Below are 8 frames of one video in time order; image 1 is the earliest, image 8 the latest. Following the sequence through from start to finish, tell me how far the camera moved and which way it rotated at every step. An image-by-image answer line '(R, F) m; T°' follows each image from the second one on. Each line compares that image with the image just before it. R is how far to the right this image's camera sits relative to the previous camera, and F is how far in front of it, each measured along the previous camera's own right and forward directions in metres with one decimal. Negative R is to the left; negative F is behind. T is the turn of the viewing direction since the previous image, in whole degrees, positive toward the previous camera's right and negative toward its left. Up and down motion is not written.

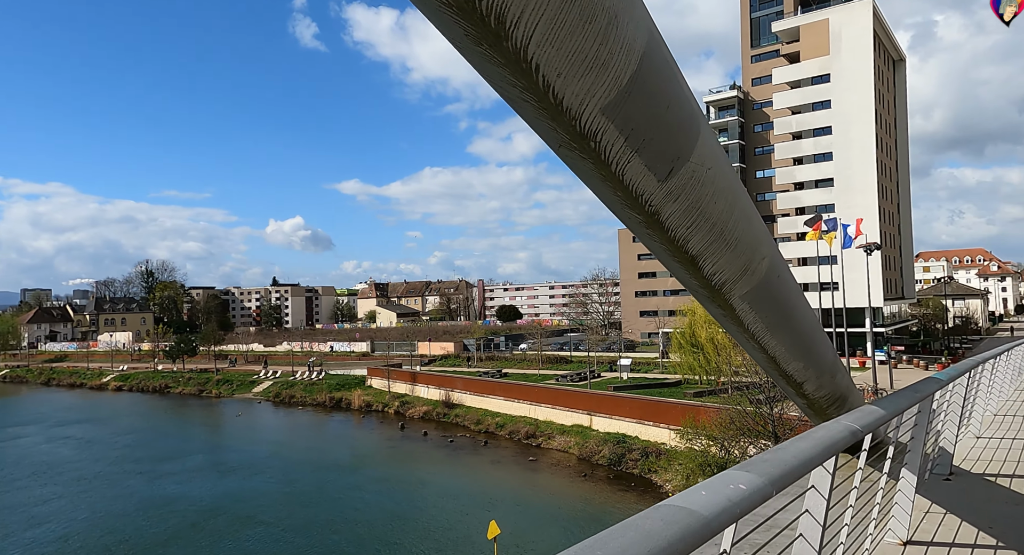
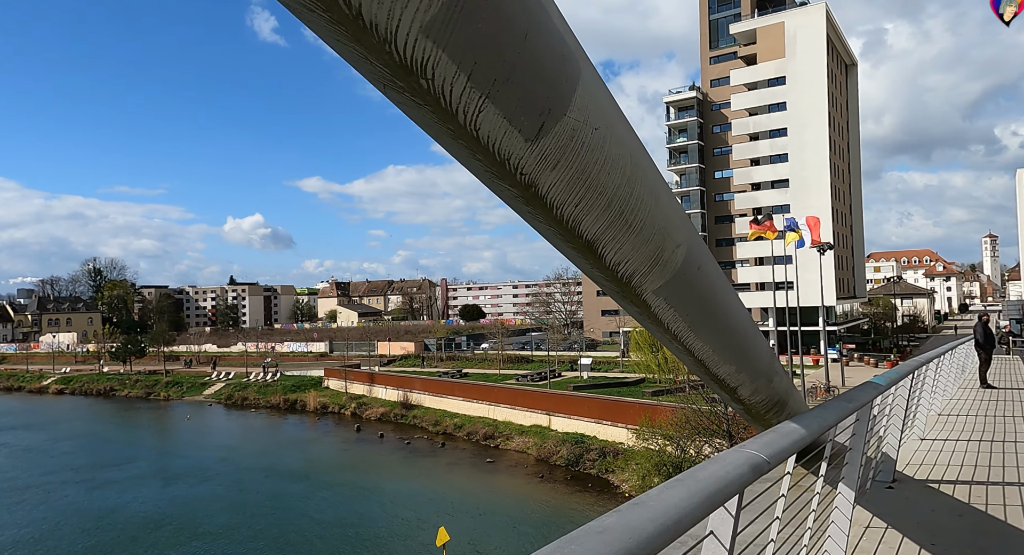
(+0.2, +0.2) m; +3°
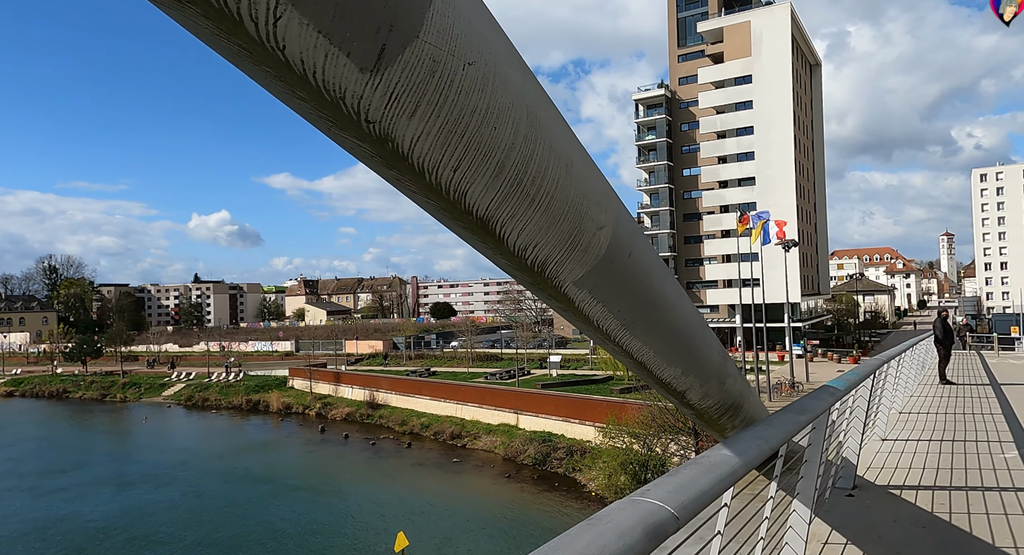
(+0.1, +0.2) m; +2°
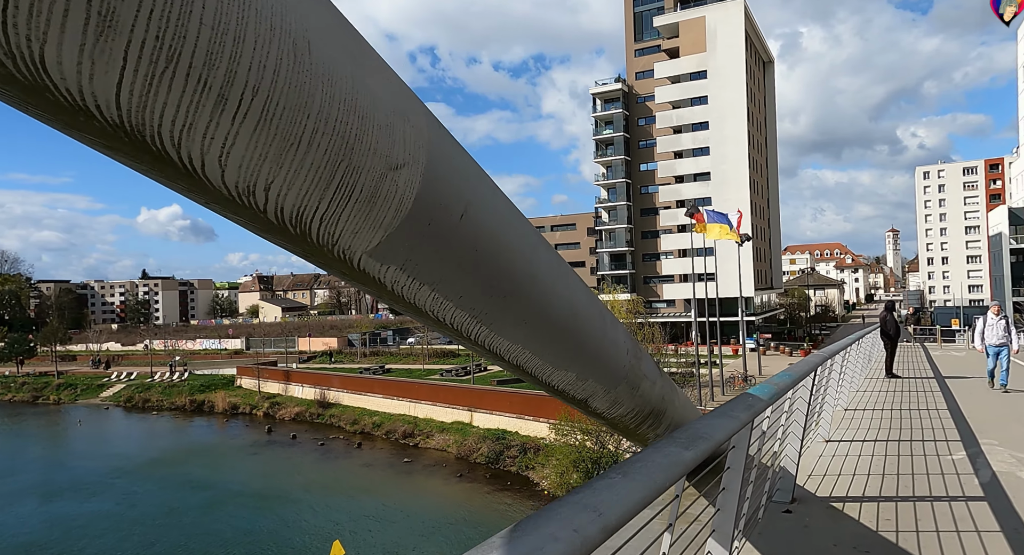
(+0.3, +0.4) m; +3°
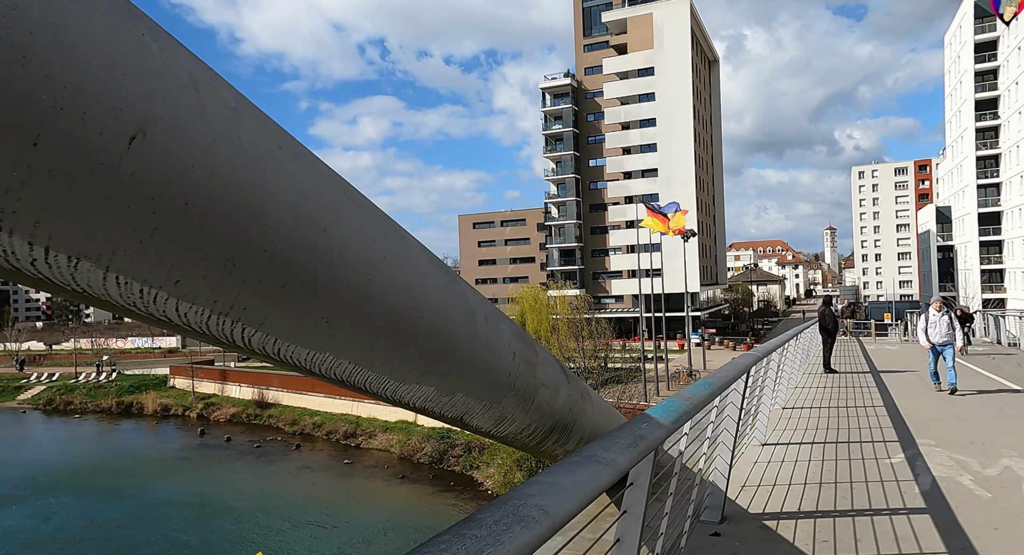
(+0.2, +0.4) m; +4°
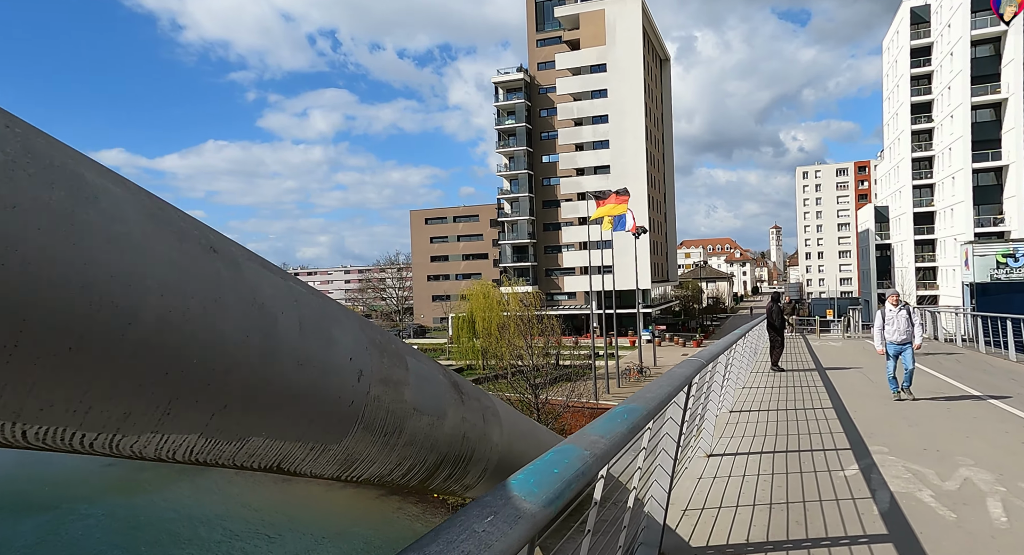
(+0.2, +0.5) m; +4°
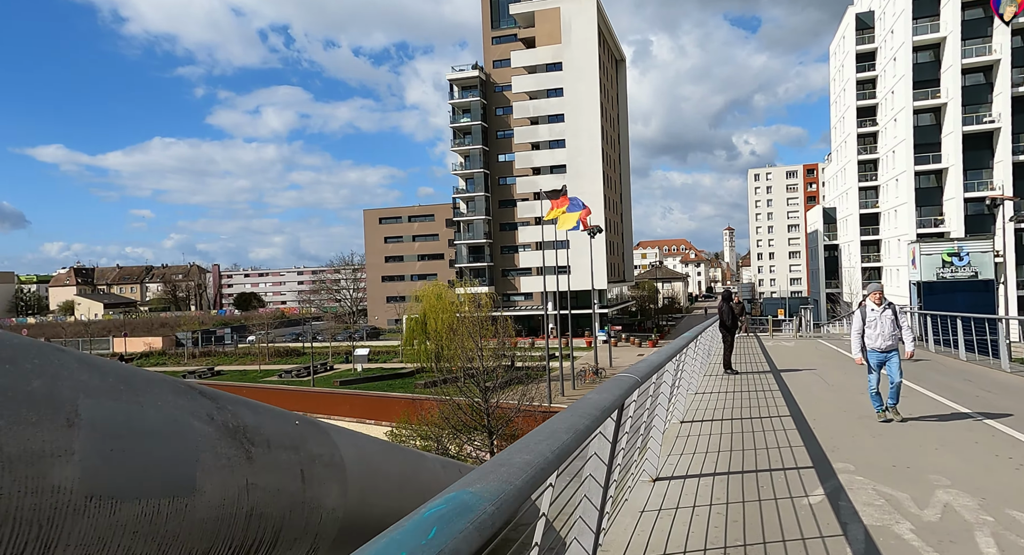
(+0.2, +0.6) m; +3°
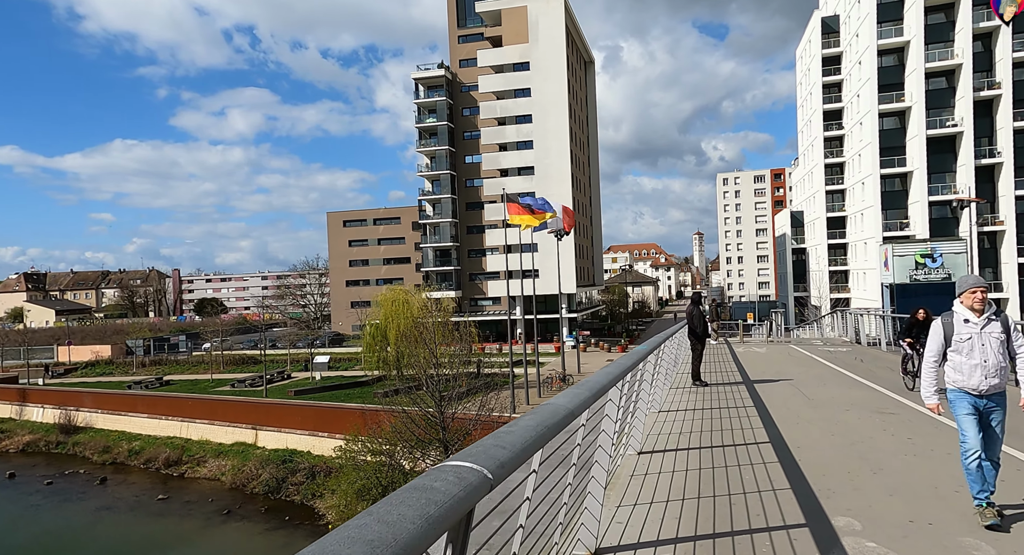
(+0.3, +1.0) m; +2°
